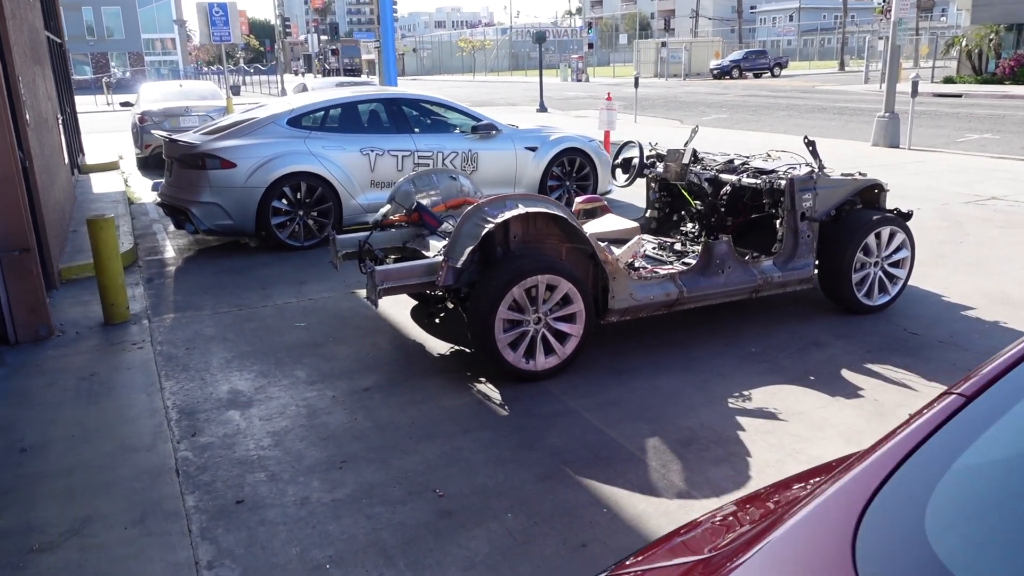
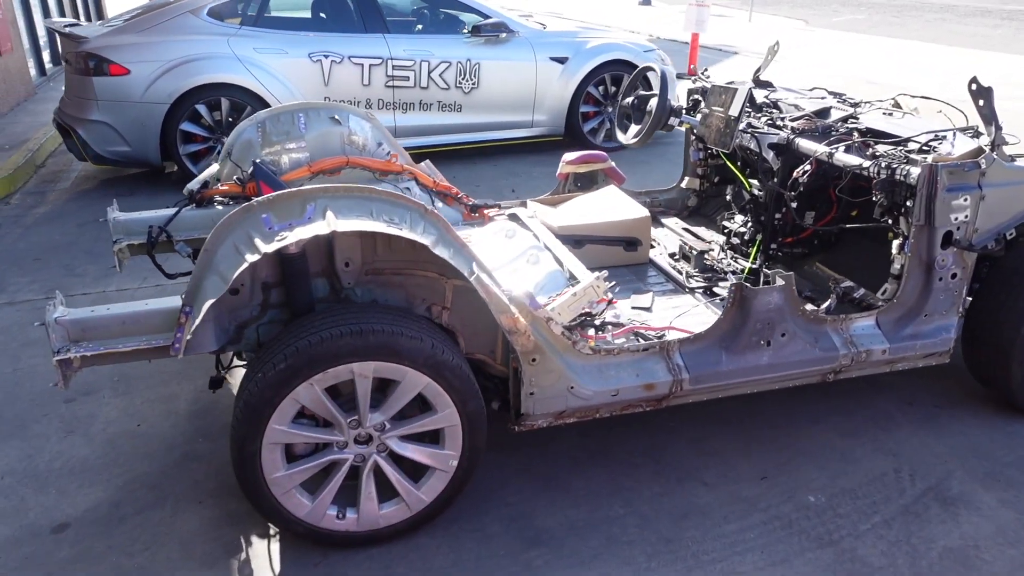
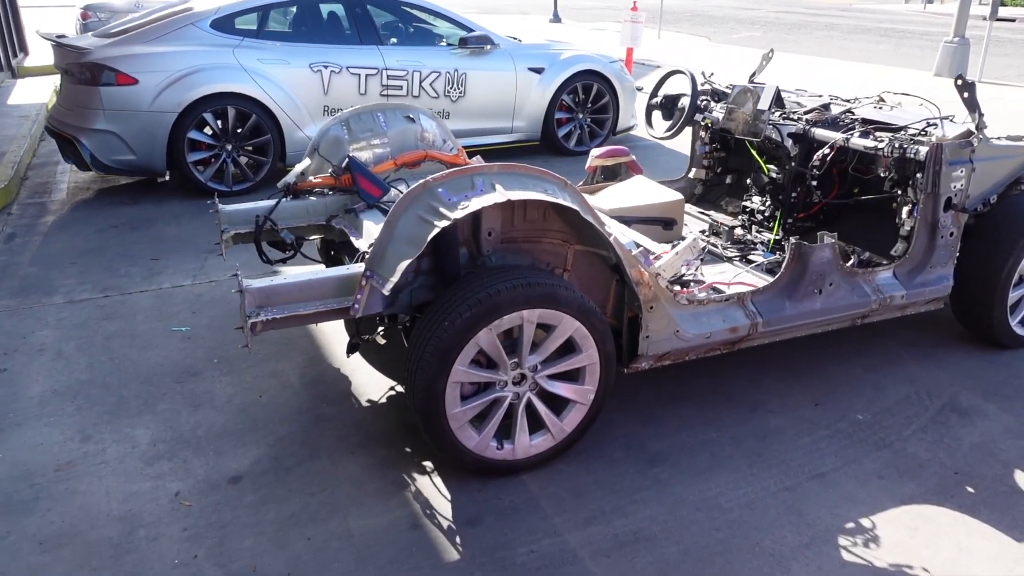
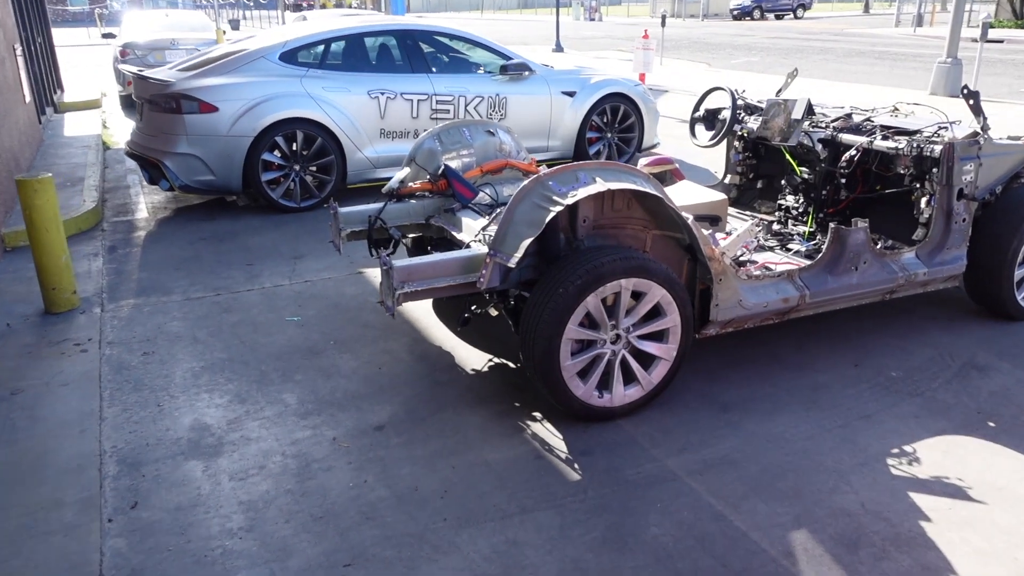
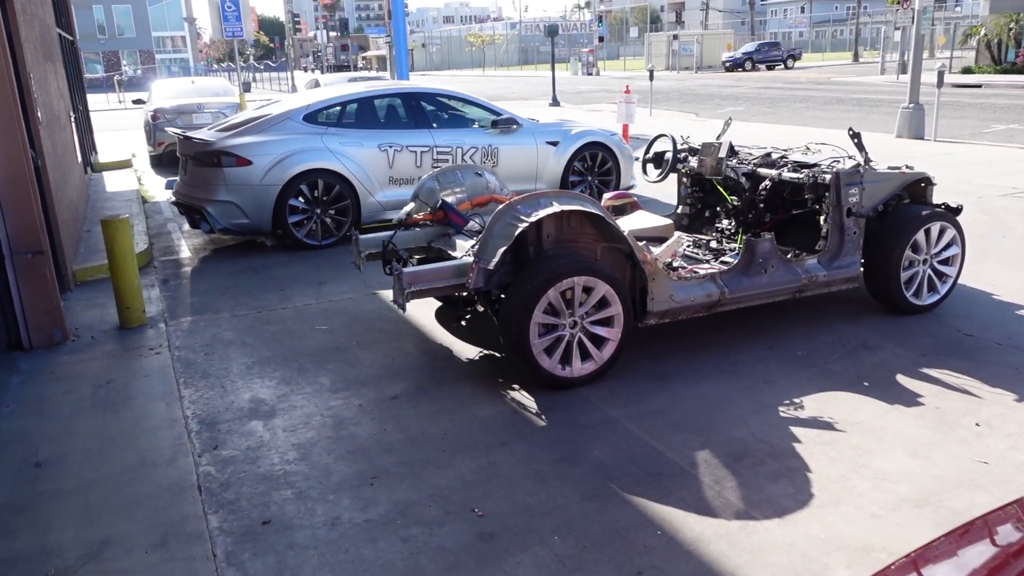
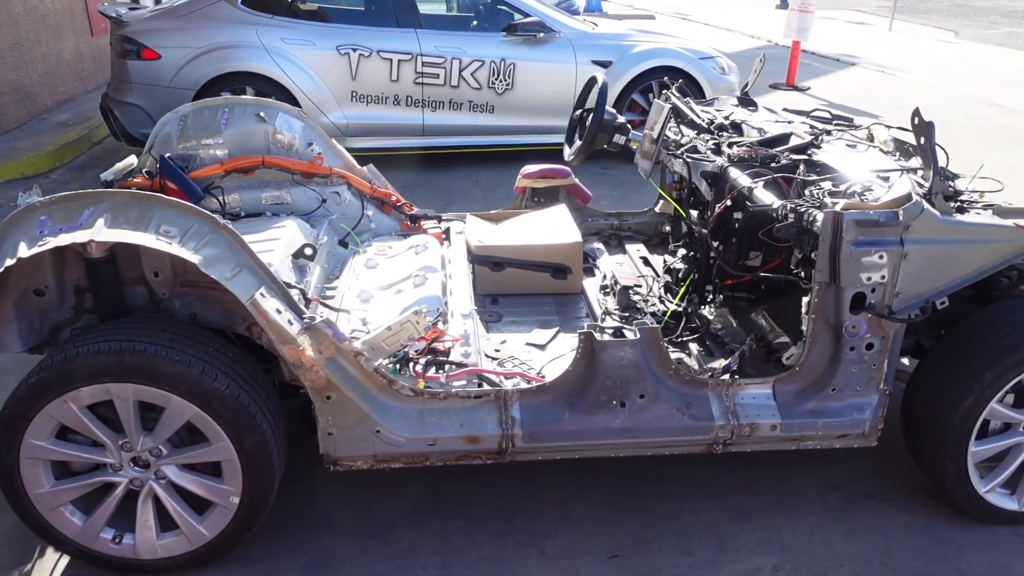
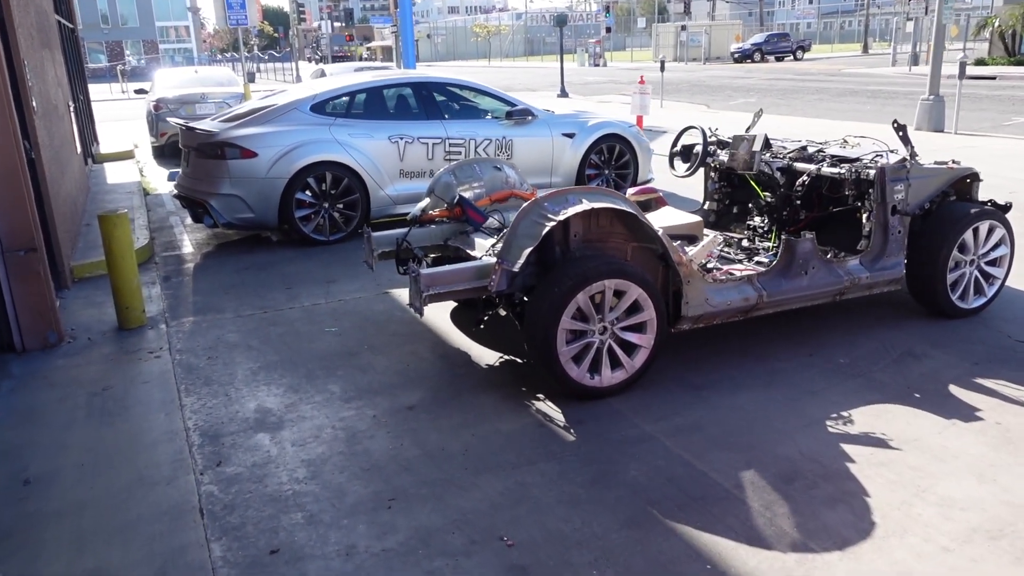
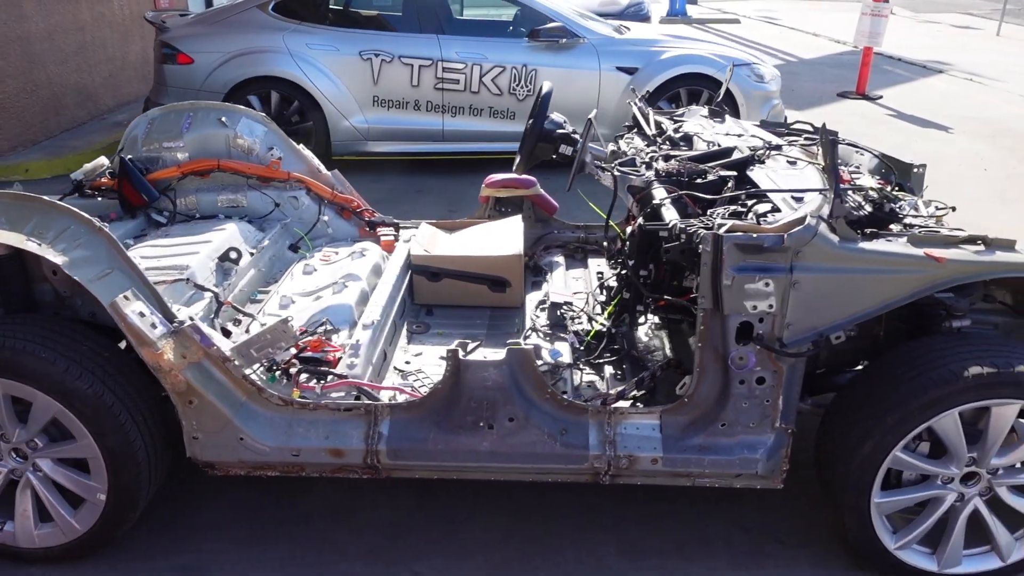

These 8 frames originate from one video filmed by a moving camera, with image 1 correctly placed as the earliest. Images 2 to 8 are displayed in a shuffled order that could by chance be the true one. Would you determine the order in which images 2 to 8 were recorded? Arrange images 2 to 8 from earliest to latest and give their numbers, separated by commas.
5, 7, 4, 3, 2, 6, 8
